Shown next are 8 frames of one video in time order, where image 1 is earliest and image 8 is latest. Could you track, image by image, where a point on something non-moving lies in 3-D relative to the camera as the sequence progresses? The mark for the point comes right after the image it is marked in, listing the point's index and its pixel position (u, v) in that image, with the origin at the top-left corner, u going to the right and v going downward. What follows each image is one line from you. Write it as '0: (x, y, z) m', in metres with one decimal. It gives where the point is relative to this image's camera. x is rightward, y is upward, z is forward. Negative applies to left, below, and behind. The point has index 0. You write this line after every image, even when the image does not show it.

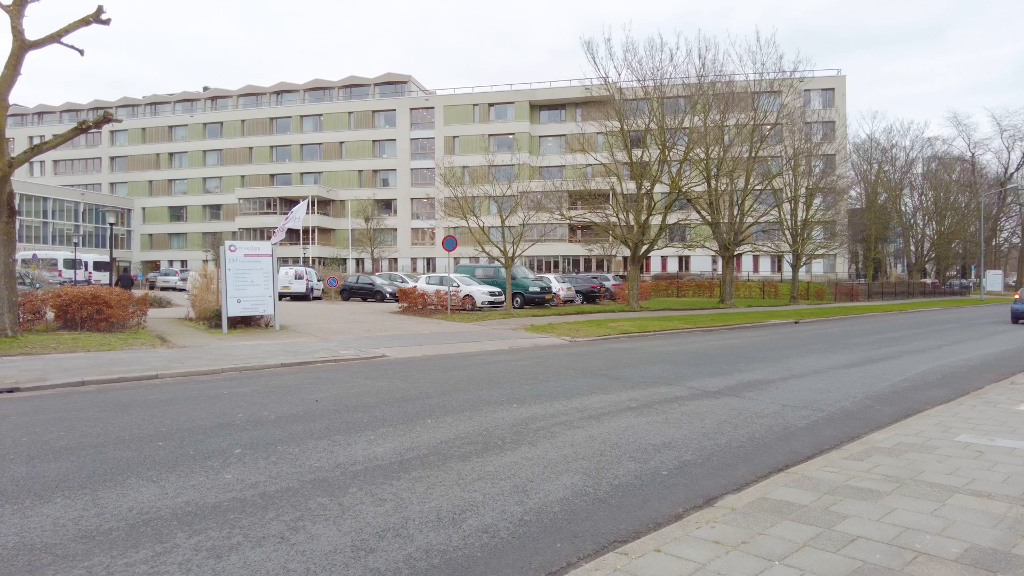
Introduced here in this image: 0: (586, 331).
0: (+2.1, -1.2, +17.9) m
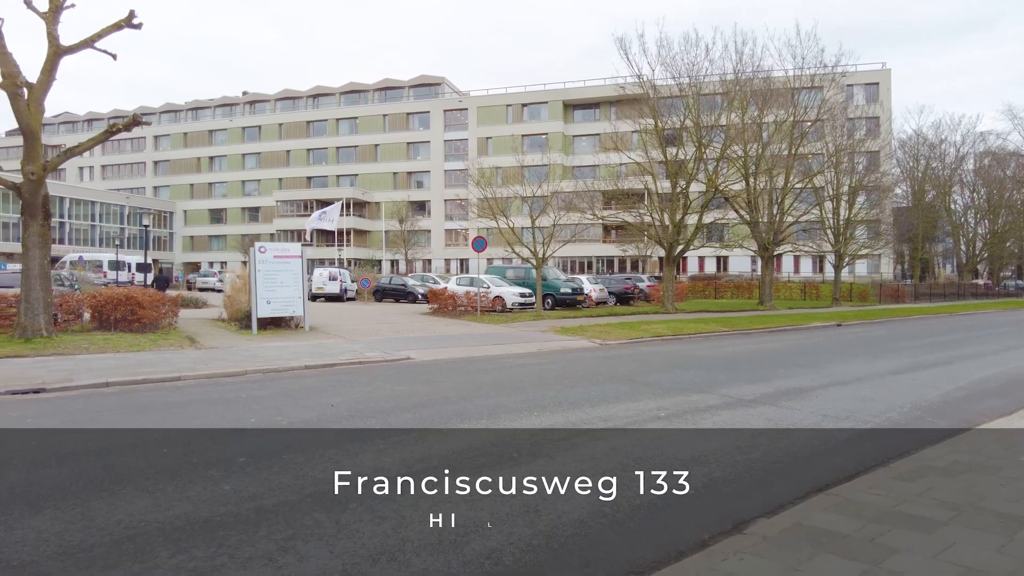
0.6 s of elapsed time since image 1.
0: (+2.9, -1.3, +17.4) m
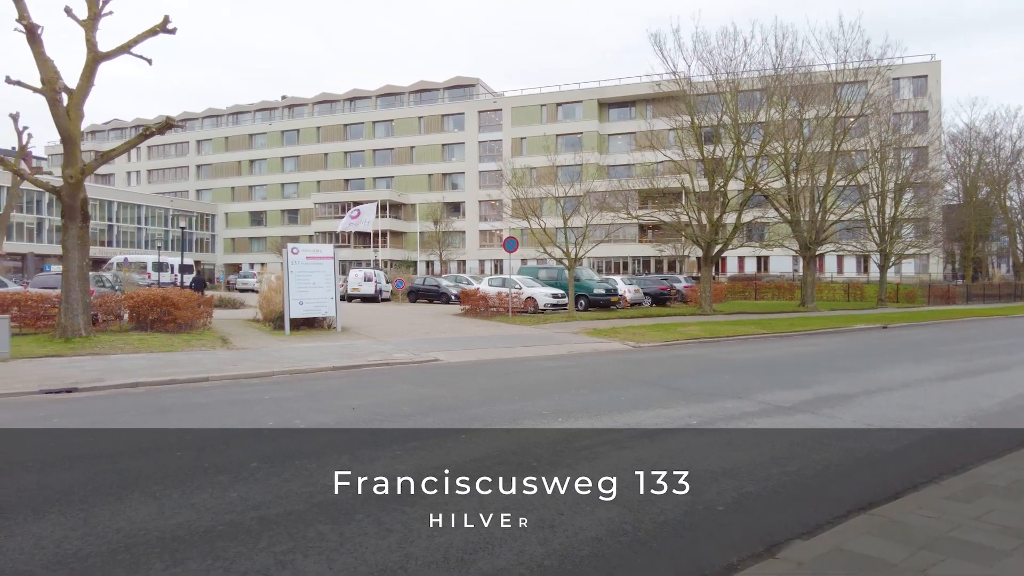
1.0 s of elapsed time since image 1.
0: (+3.8, -1.3, +17.0) m
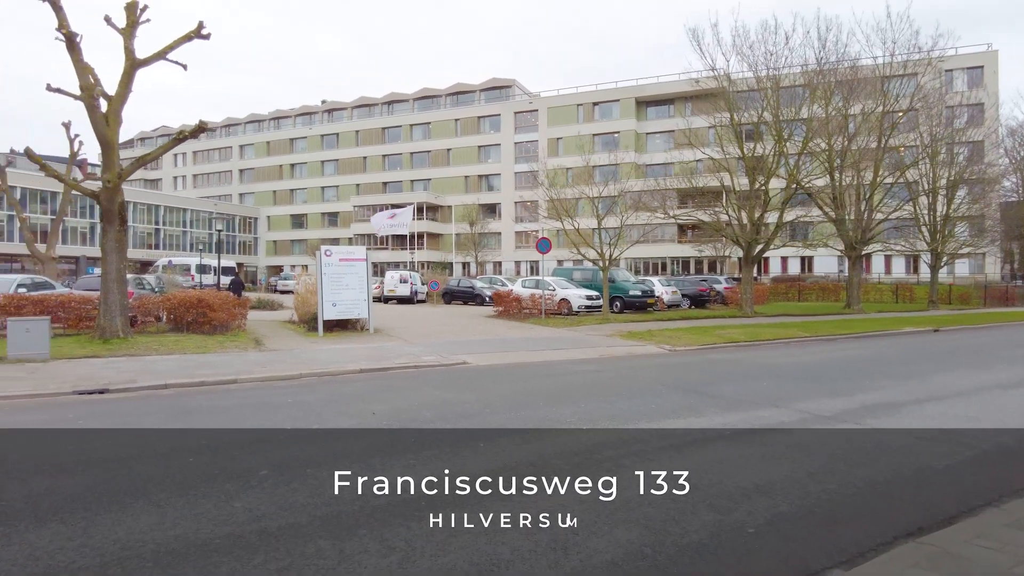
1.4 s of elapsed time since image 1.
0: (+4.6, -1.3, +16.5) m
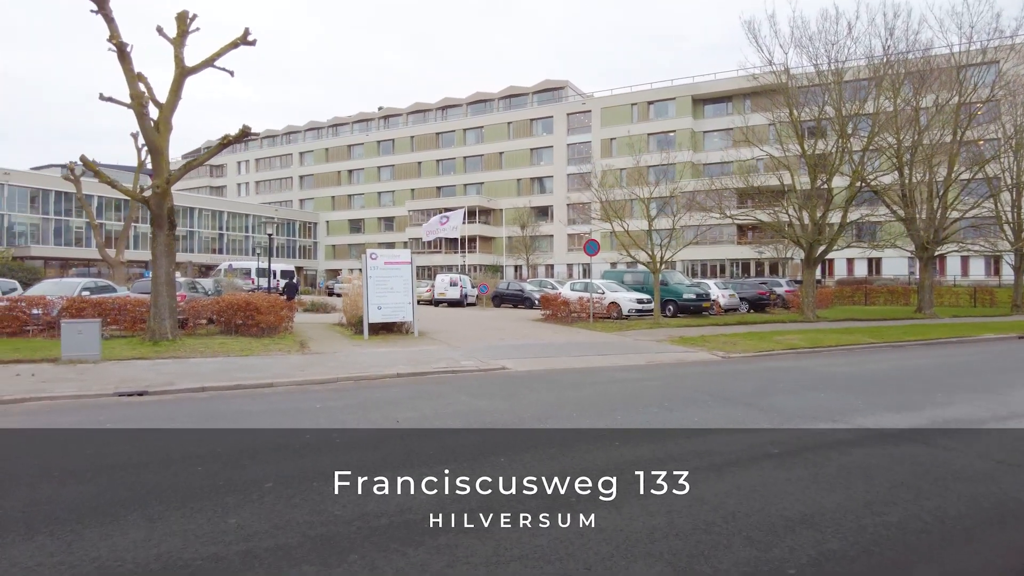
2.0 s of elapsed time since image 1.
0: (+5.7, -1.4, +15.7) m
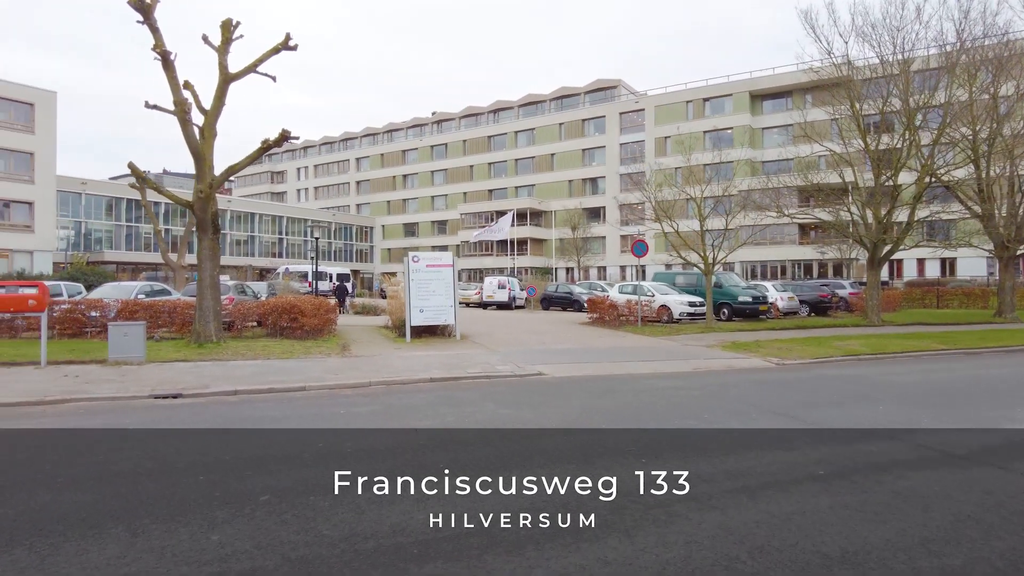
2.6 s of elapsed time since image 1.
0: (+6.6, -1.5, +14.8) m
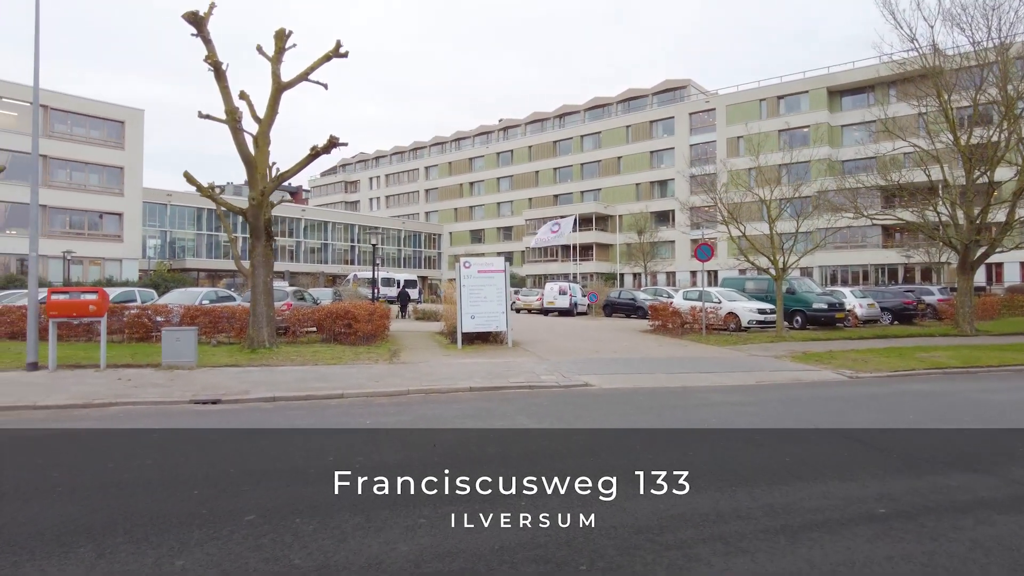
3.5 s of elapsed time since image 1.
0: (+7.7, -1.6, +13.5) m
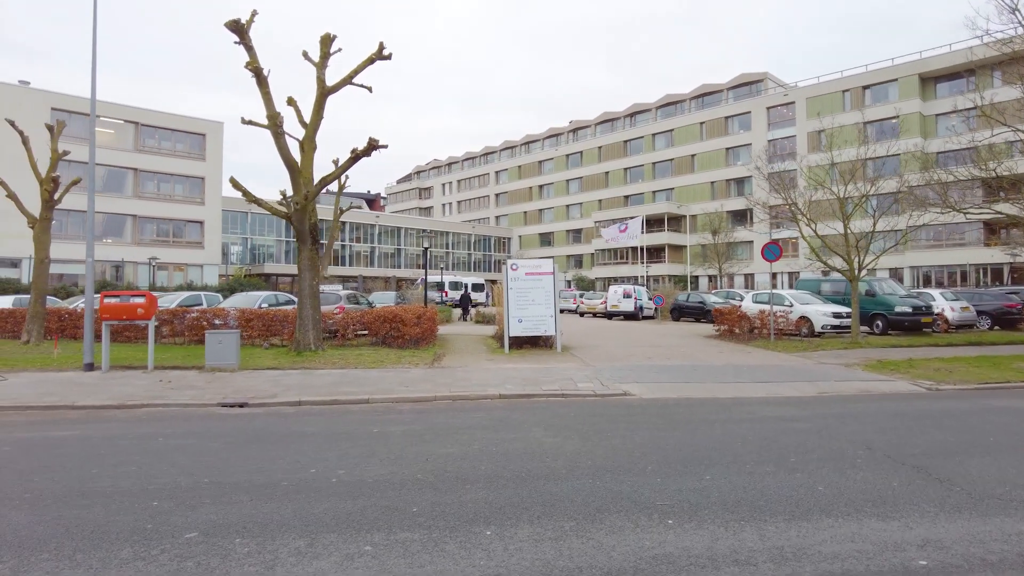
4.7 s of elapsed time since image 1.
0: (+8.5, -1.6, +12.0) m
